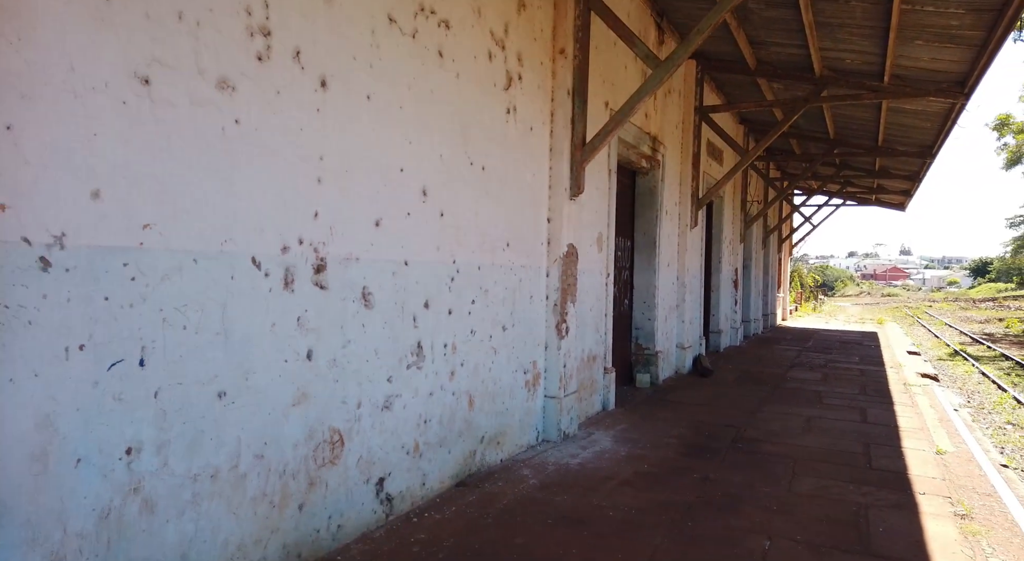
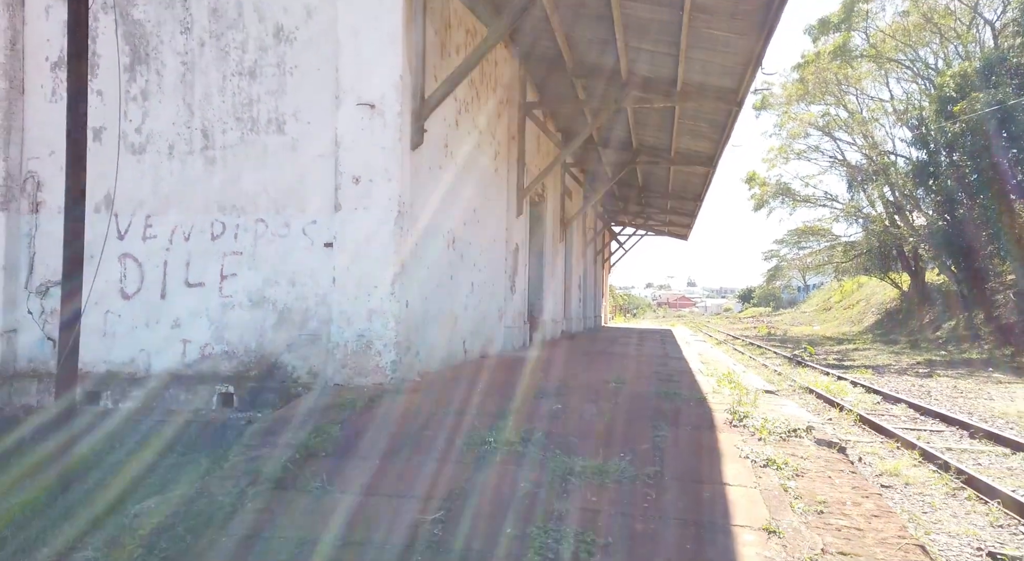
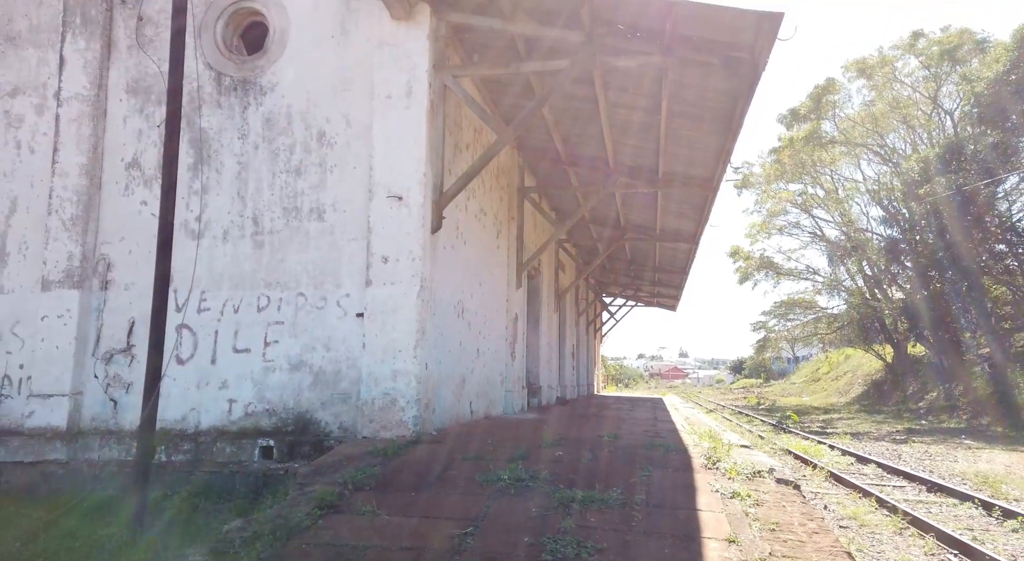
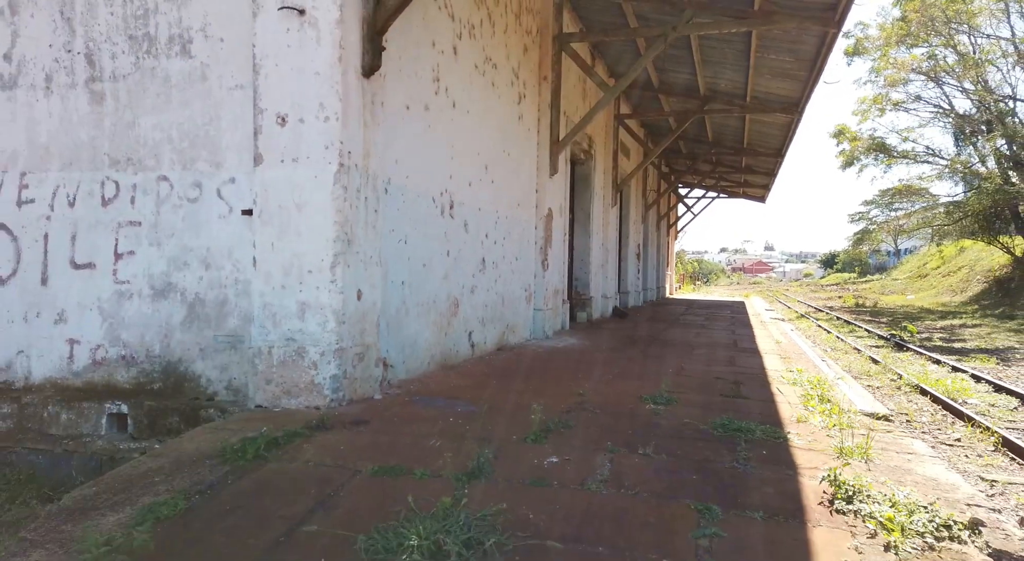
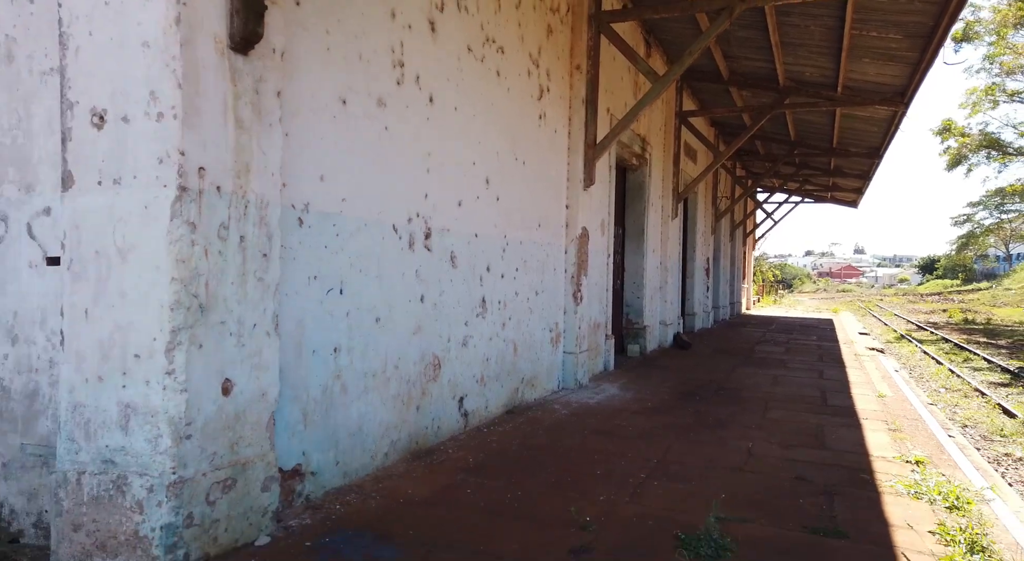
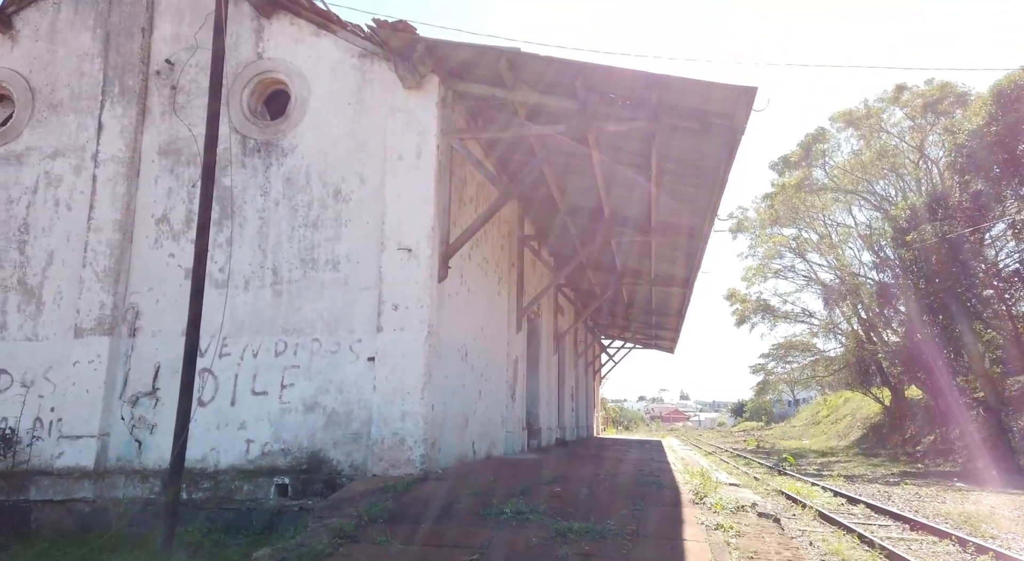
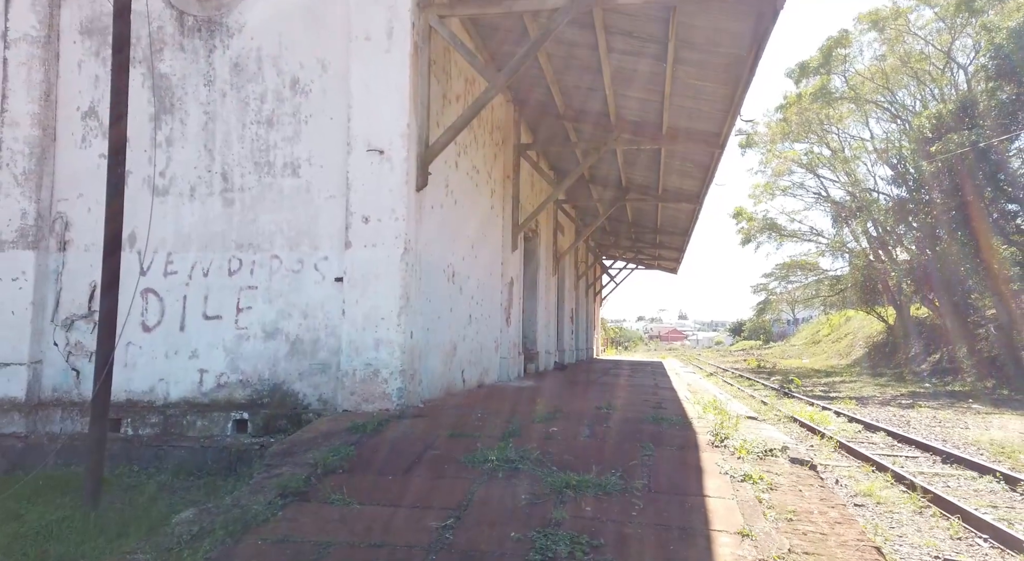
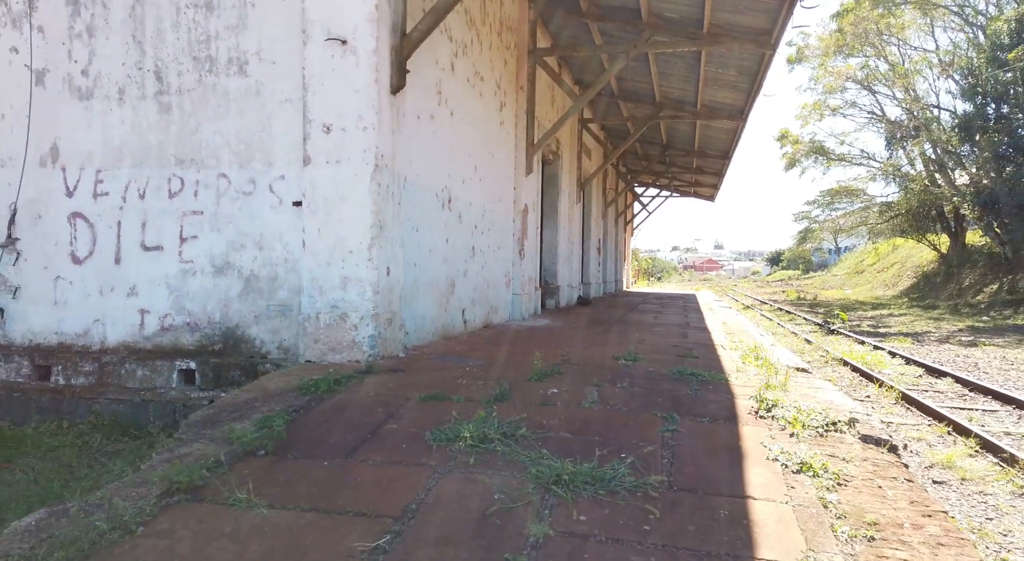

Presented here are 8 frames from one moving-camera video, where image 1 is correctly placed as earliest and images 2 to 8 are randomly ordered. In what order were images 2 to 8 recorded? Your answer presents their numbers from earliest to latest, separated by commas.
5, 4, 8, 2, 7, 3, 6
